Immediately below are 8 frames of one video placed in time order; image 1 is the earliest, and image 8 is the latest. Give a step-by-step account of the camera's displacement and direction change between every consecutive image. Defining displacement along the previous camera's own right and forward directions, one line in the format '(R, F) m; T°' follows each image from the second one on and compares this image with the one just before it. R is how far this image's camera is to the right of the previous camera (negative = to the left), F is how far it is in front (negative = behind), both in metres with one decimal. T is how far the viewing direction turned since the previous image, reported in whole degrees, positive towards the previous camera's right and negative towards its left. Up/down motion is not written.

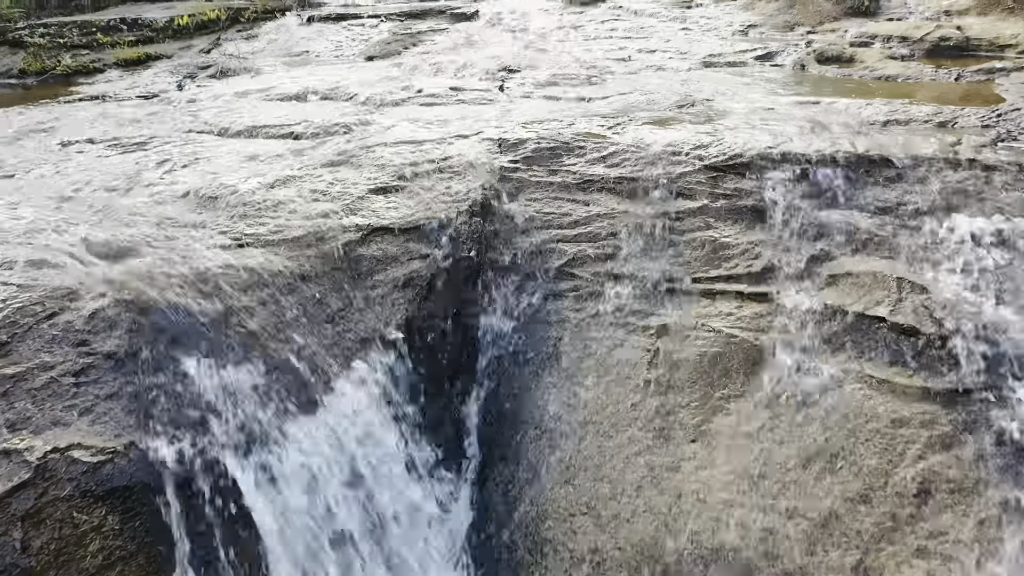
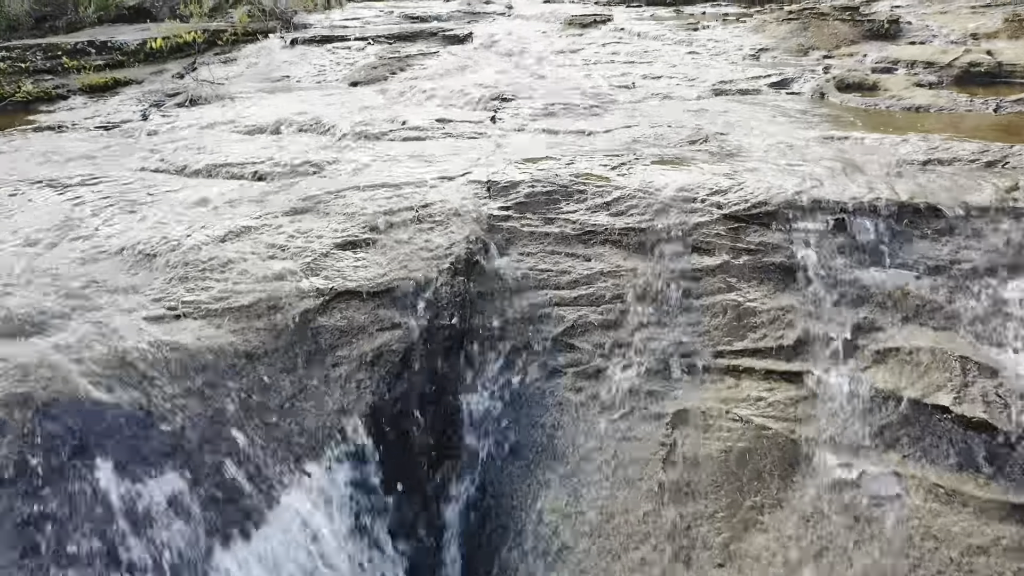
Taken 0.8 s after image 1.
(0.0, +0.5) m; 0°
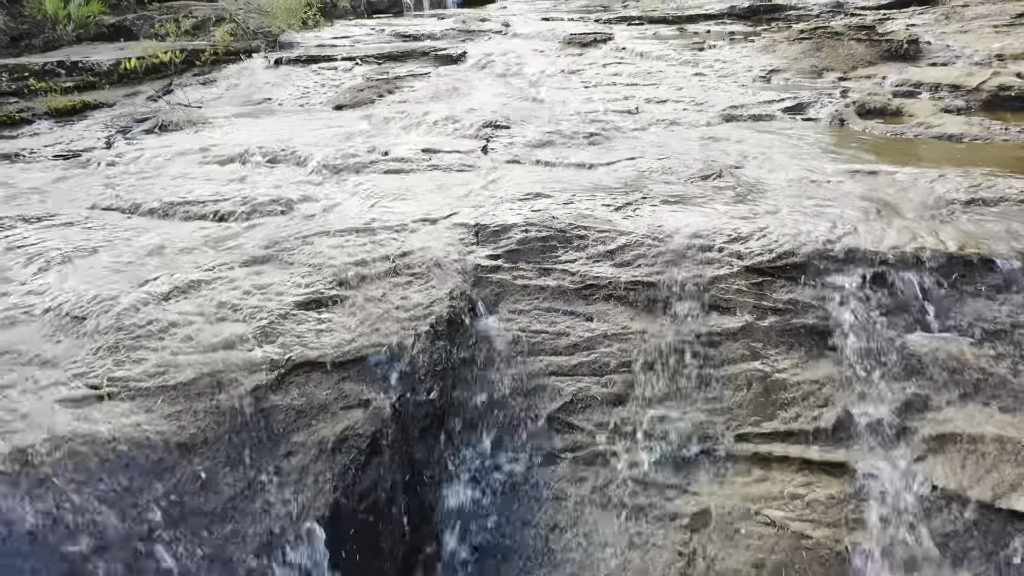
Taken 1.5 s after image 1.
(0.0, +0.4) m; 0°
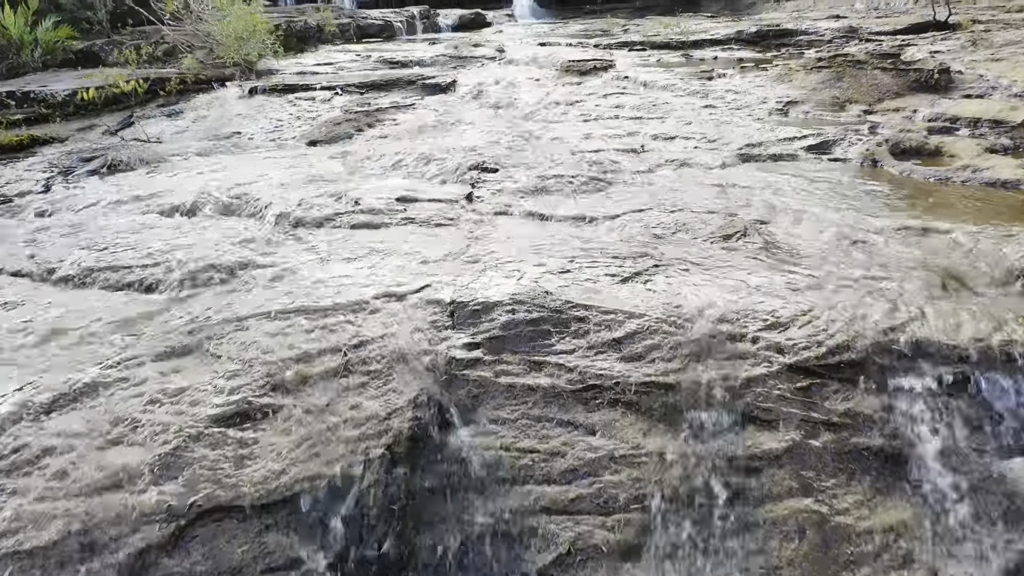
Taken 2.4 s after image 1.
(+0.1, +0.6) m; 0°
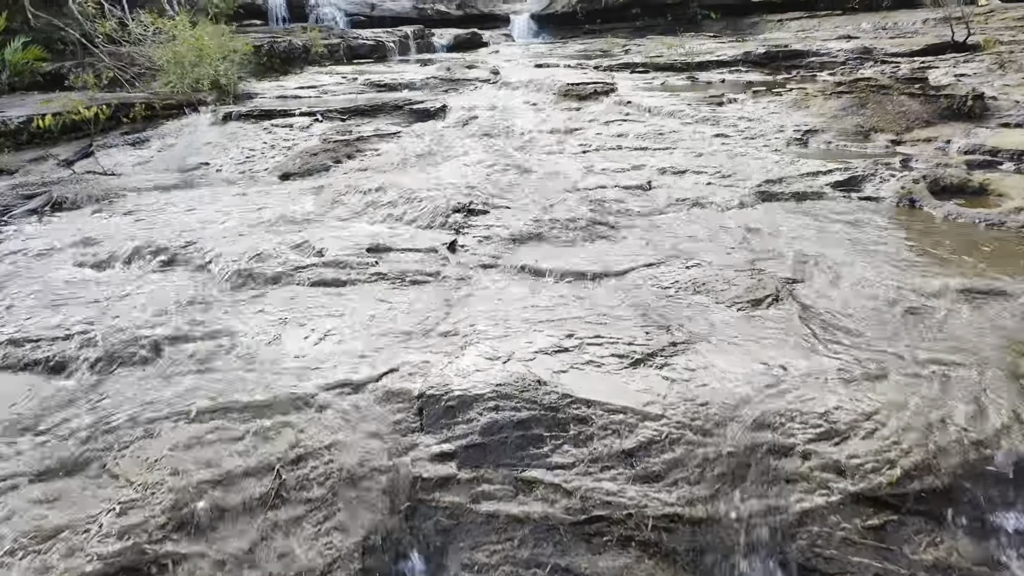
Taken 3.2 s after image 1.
(0.0, +0.5) m; 0°
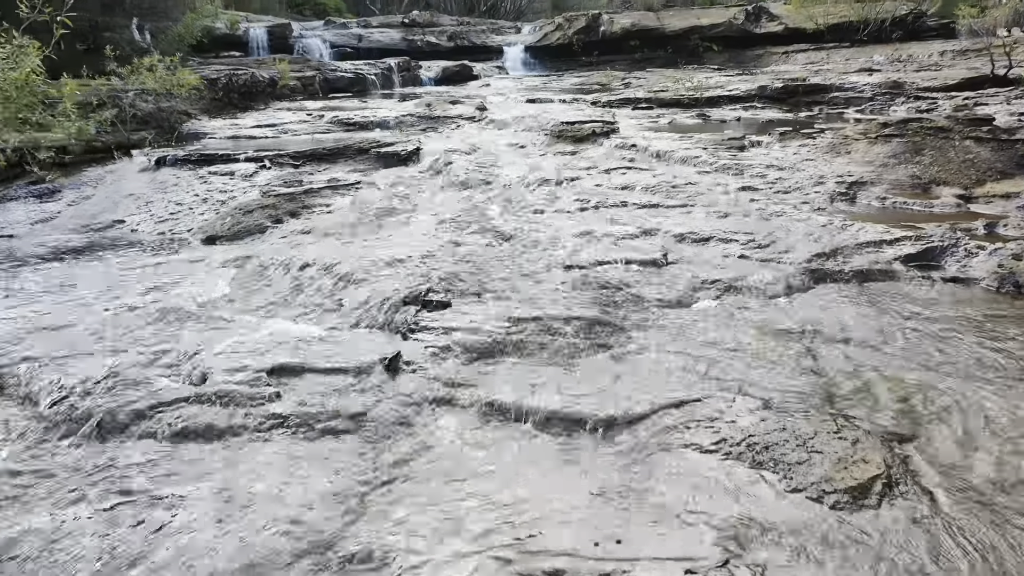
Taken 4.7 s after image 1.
(+0.1, +1.0) m; 0°
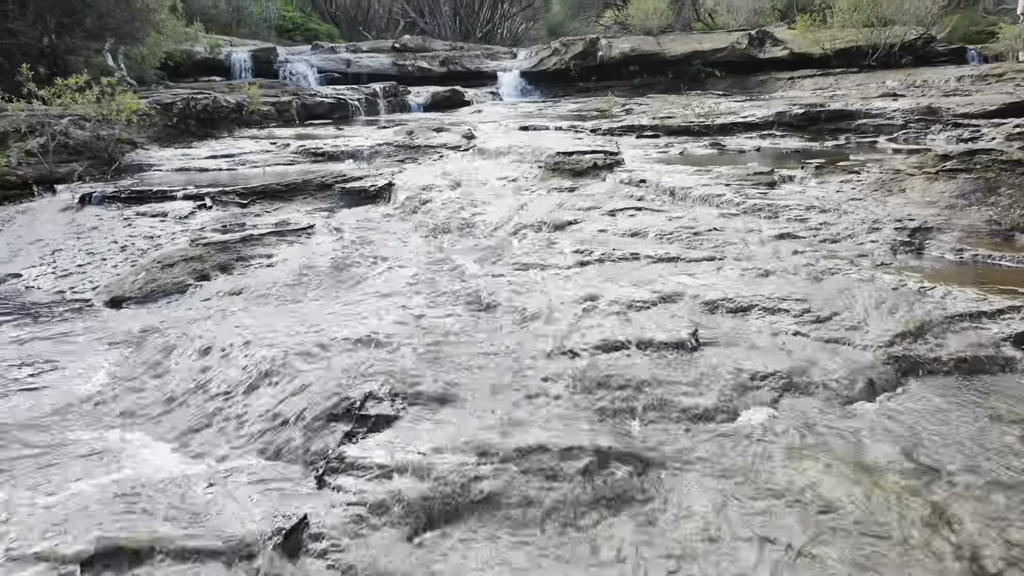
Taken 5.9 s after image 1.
(+0.1, +0.9) m; 0°
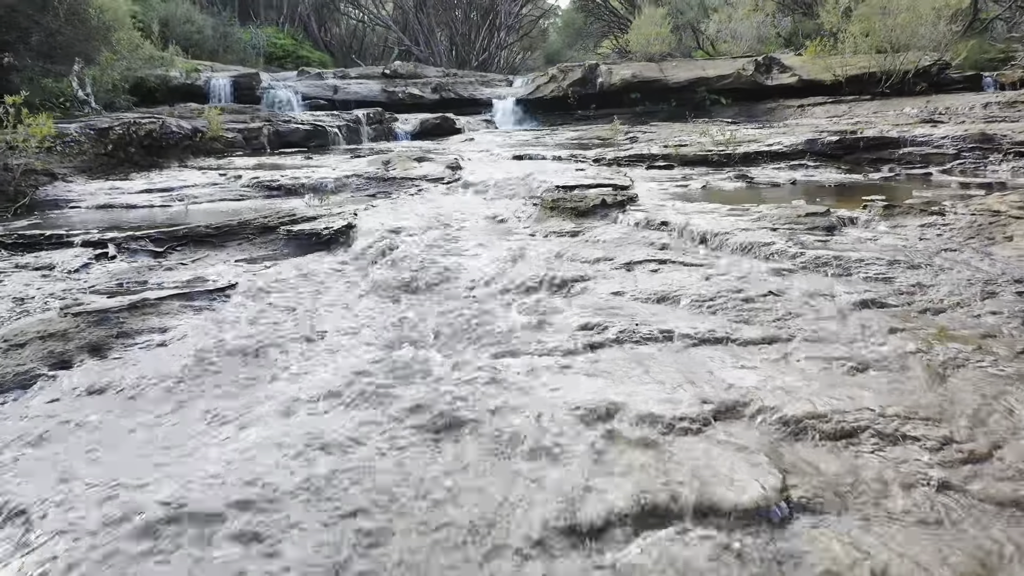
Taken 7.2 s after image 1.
(0.0, +1.0) m; 0°
